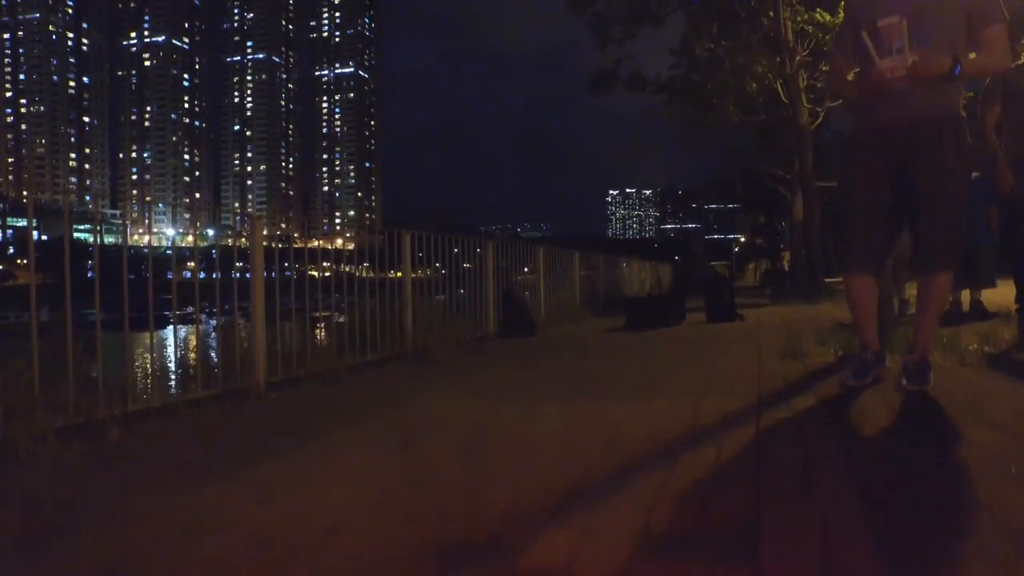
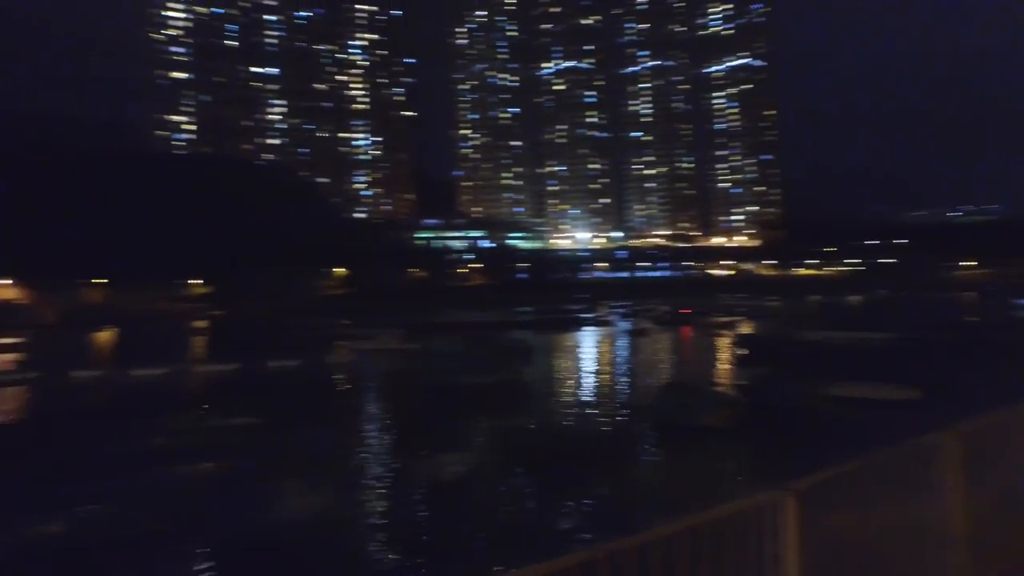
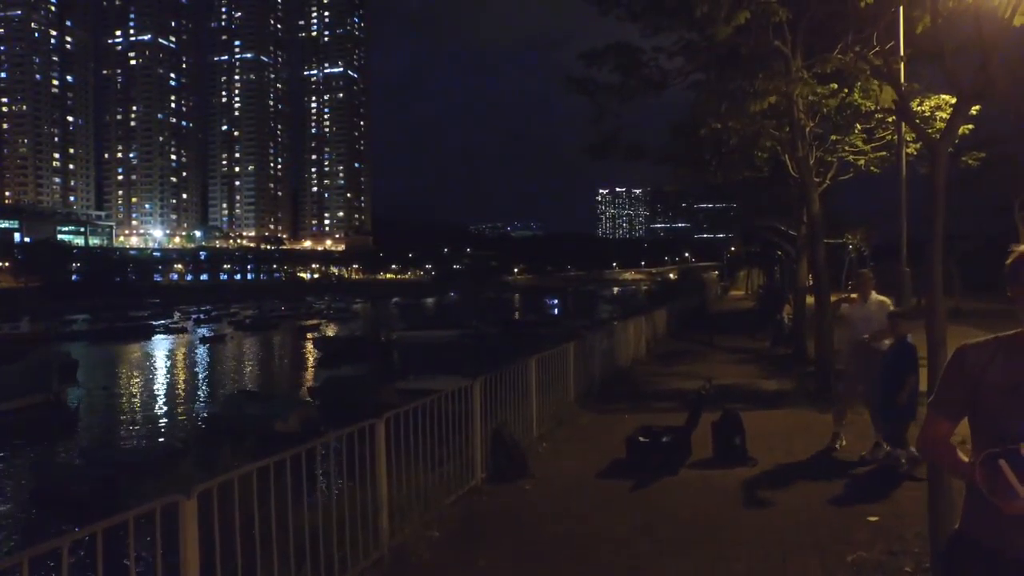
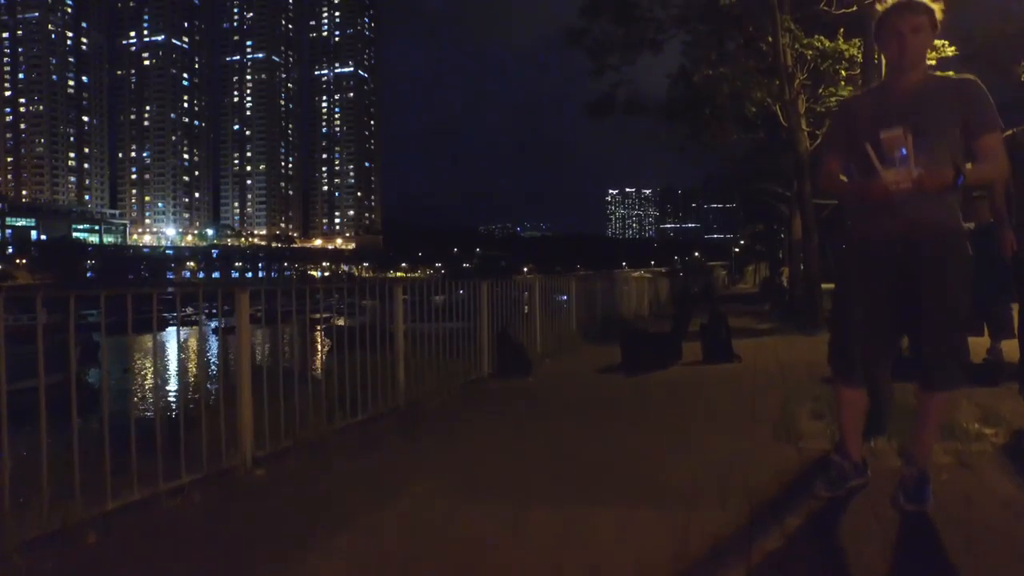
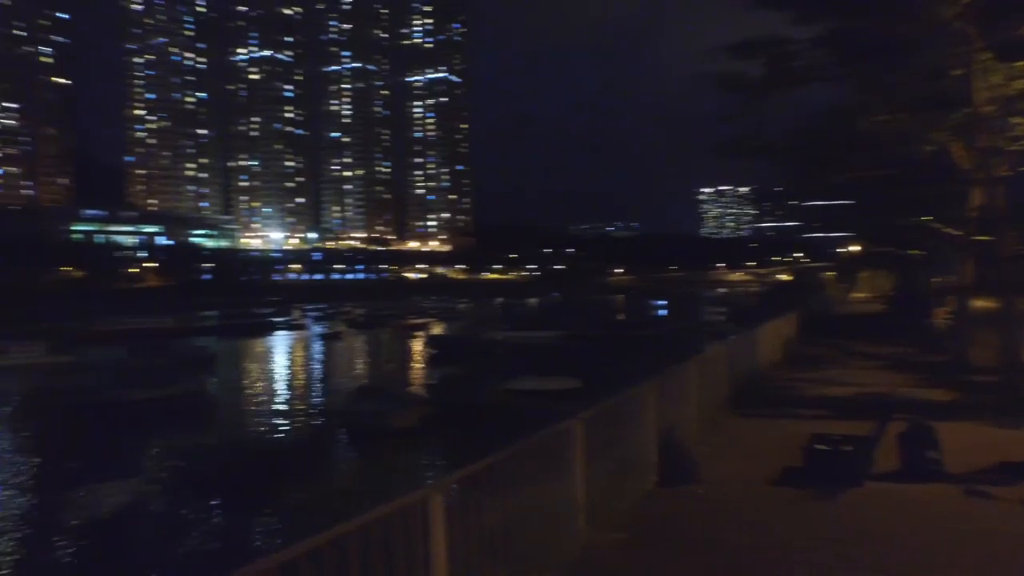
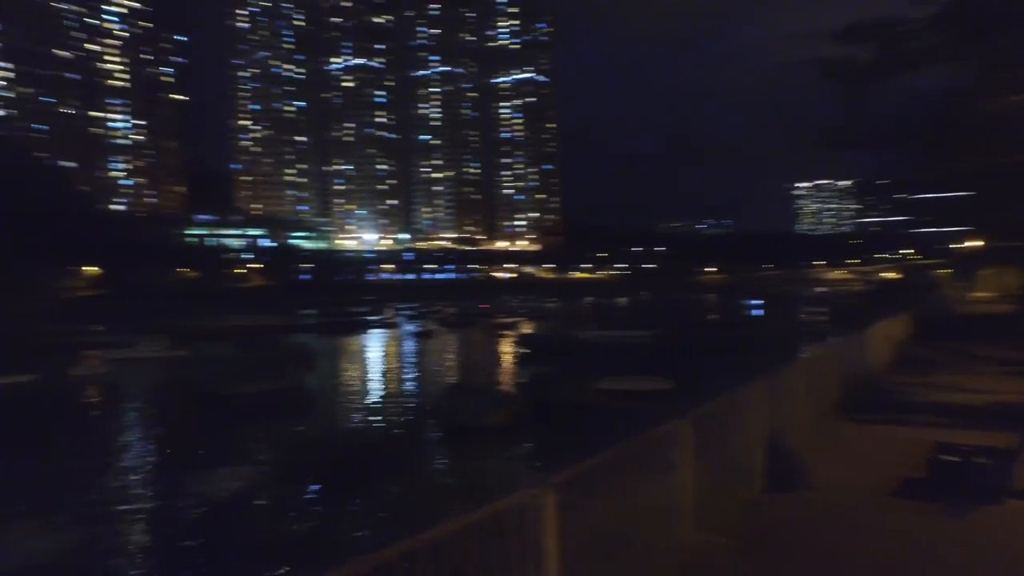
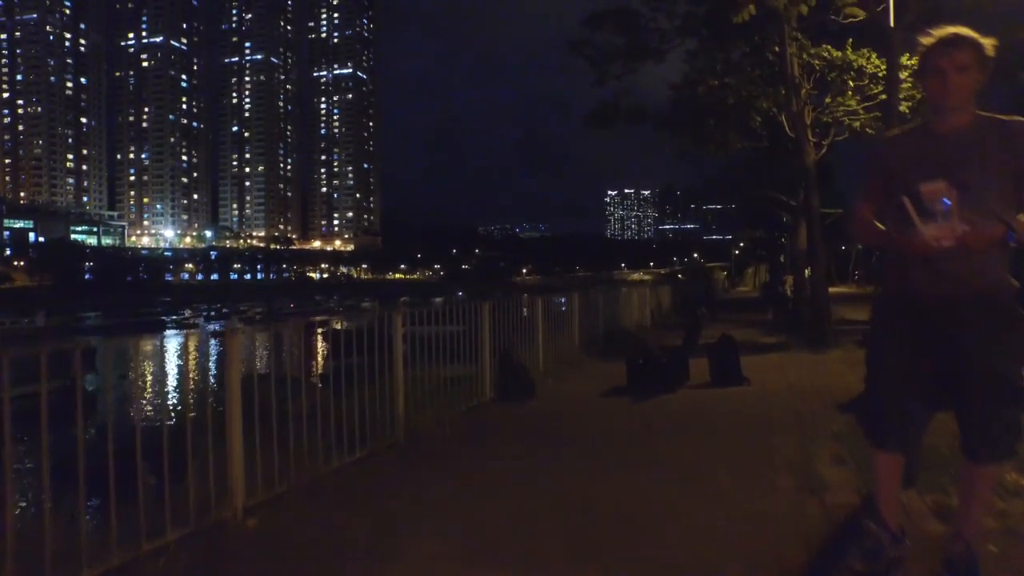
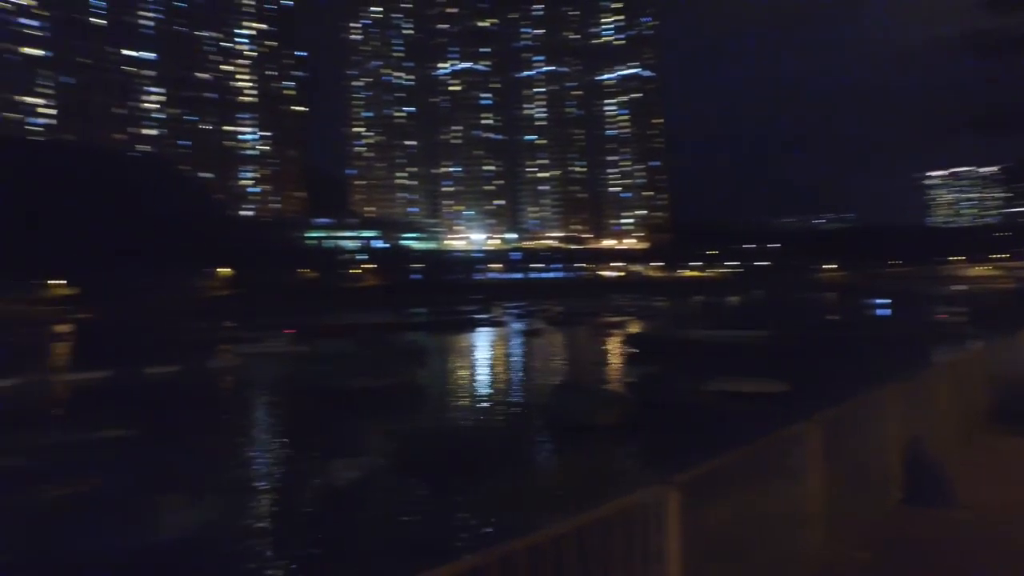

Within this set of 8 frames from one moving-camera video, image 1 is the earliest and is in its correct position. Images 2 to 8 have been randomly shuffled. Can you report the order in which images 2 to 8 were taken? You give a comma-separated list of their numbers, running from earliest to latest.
4, 7, 3, 5, 6, 8, 2
